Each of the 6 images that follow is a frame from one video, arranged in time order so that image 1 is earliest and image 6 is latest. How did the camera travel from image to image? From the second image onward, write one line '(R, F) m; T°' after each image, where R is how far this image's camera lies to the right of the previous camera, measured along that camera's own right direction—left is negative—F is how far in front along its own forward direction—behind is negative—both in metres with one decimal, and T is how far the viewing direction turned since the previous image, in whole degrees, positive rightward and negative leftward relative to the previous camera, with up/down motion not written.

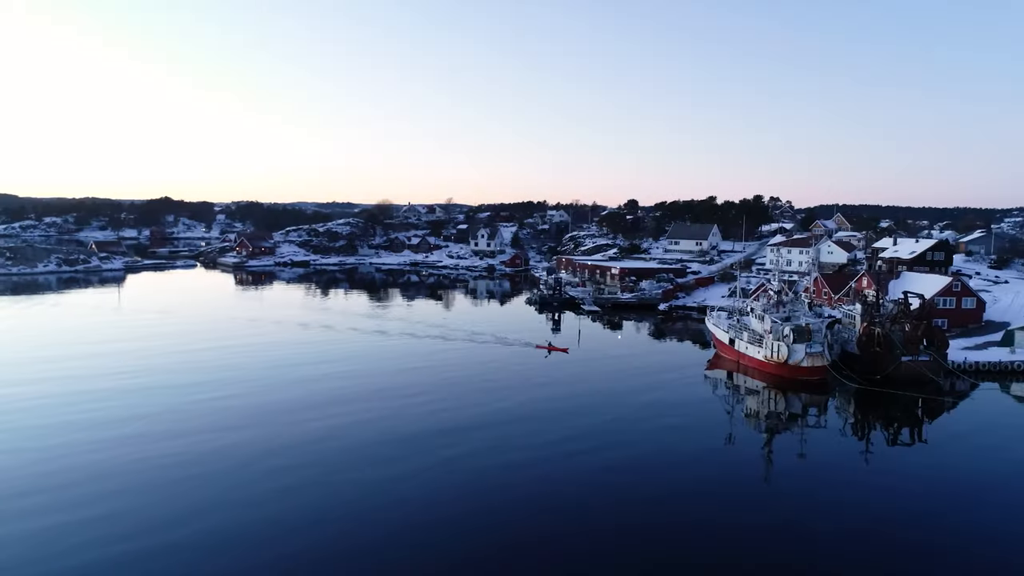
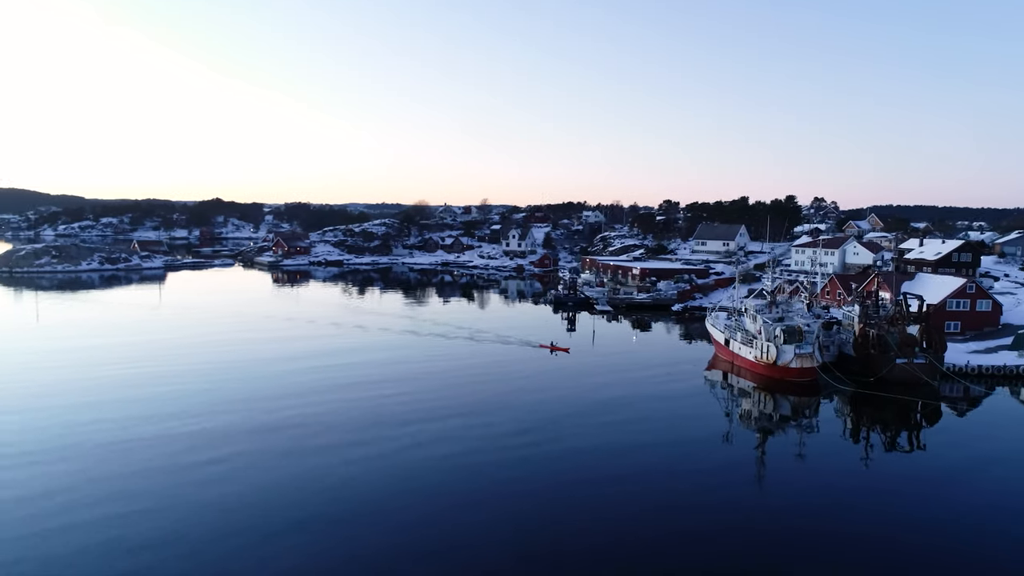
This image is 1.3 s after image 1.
(+1.1, 0.0) m; -3°
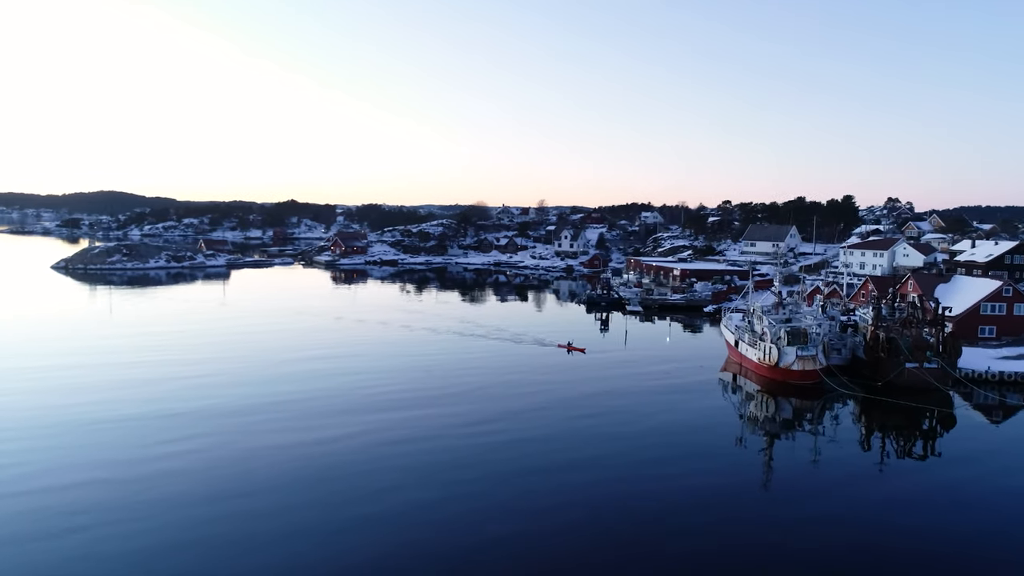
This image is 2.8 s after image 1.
(+1.2, -0.1) m; -4°
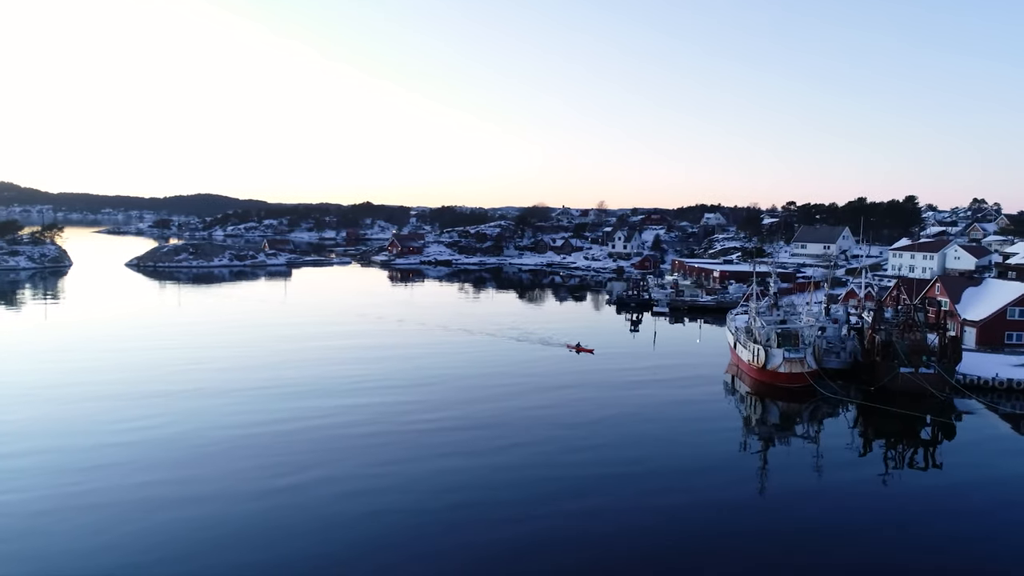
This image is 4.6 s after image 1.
(+1.6, -0.1) m; -5°
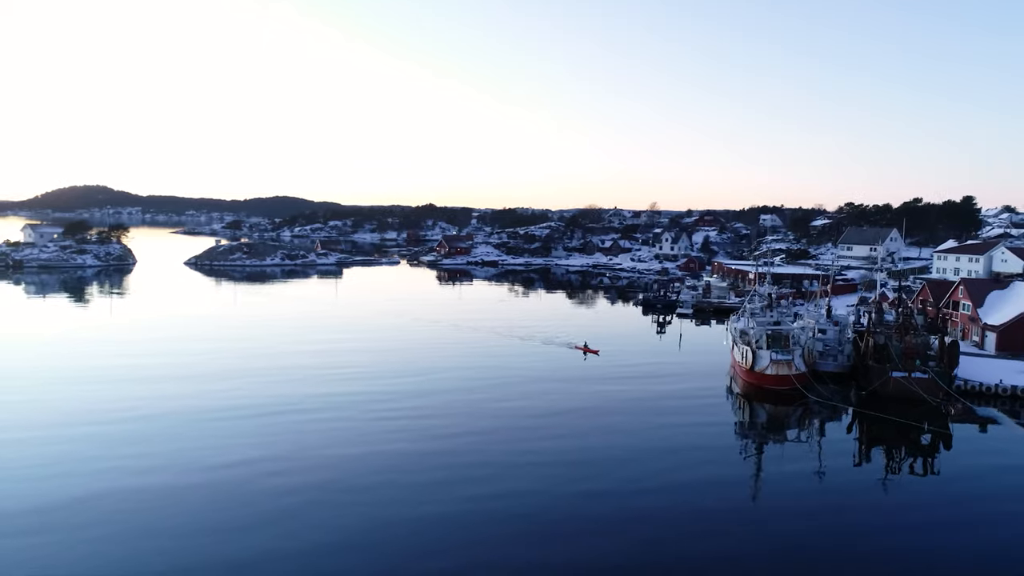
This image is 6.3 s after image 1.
(+1.3, -0.1) m; -4°
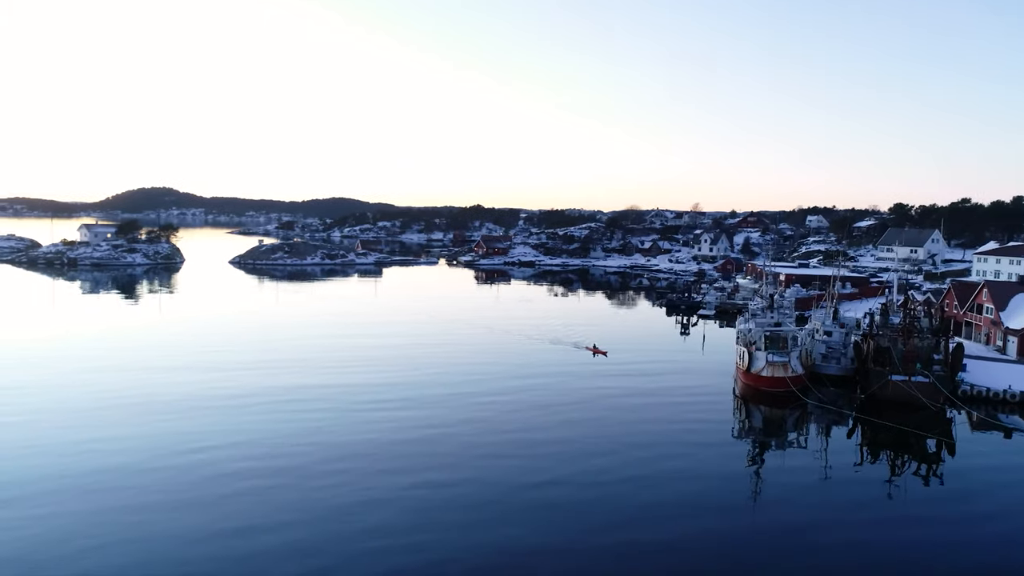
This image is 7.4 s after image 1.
(+0.9, -0.1) m; -3°
